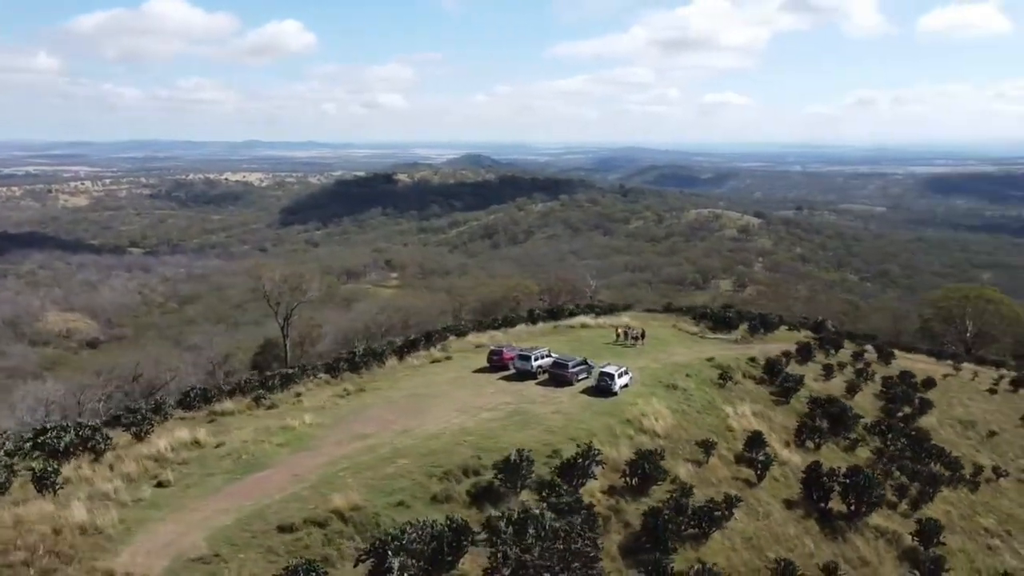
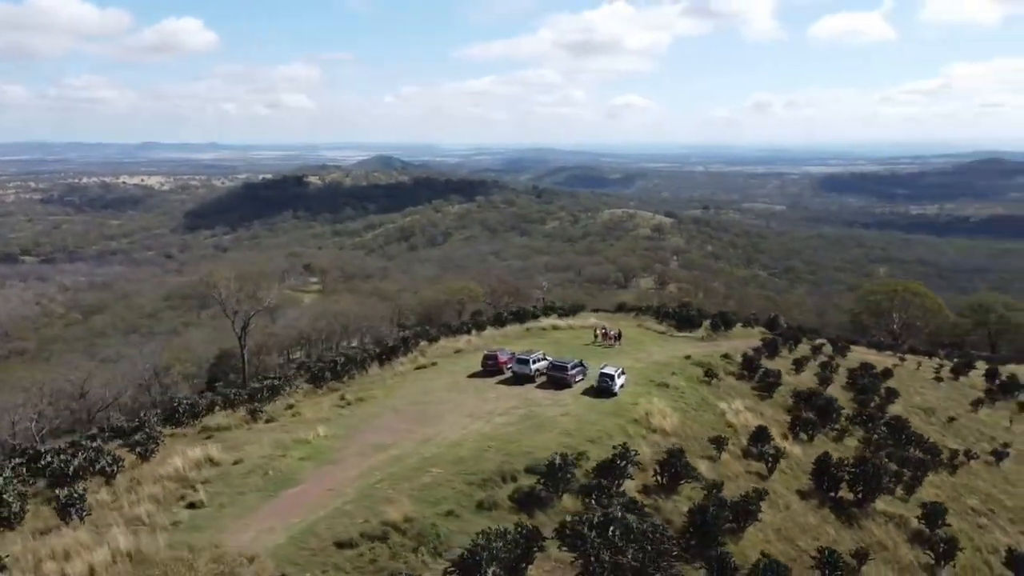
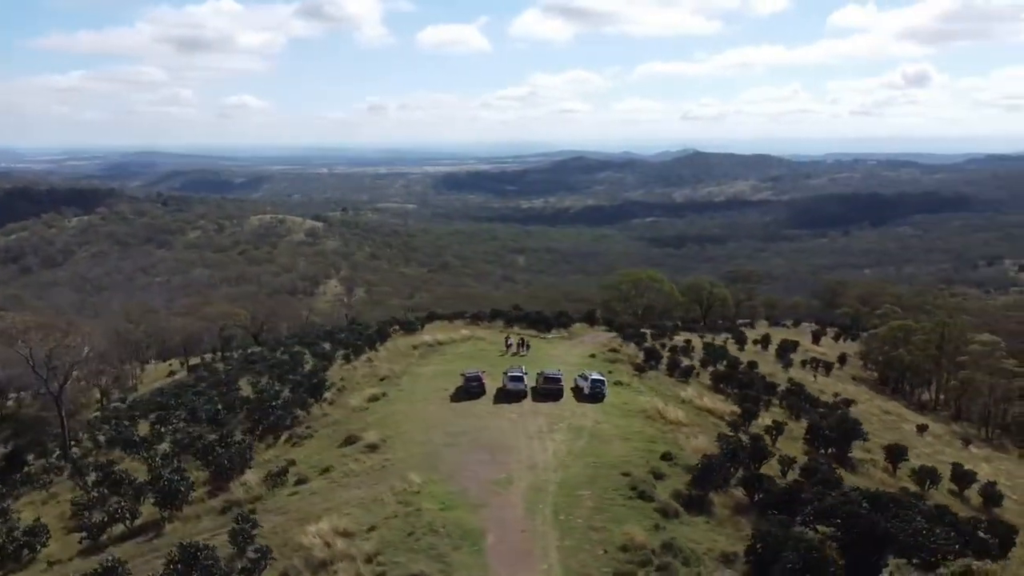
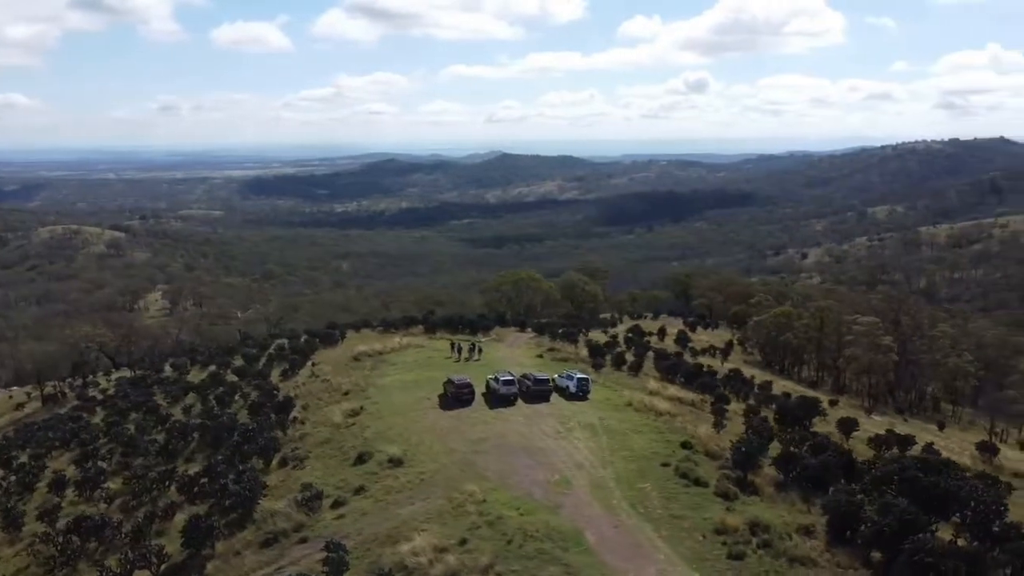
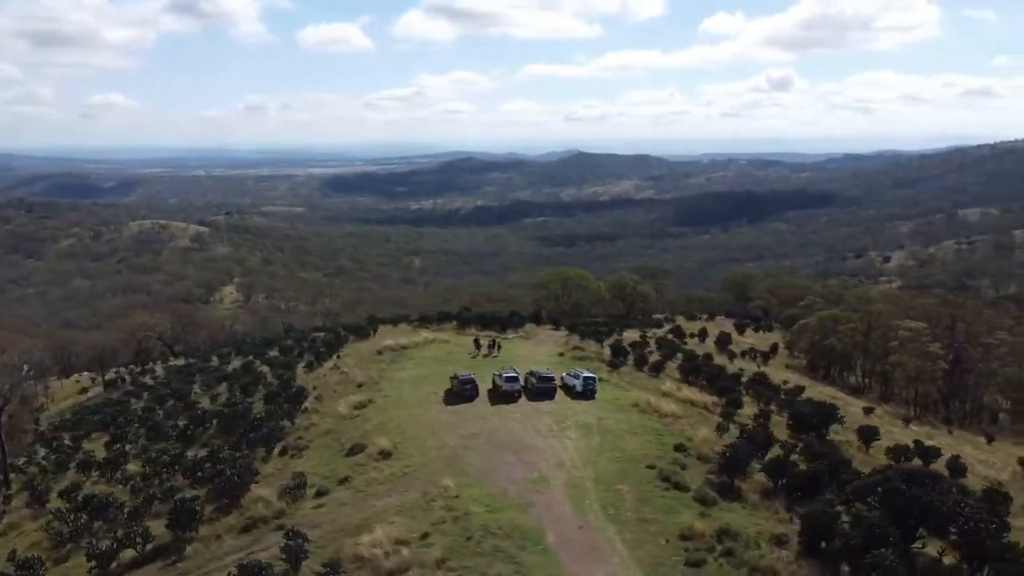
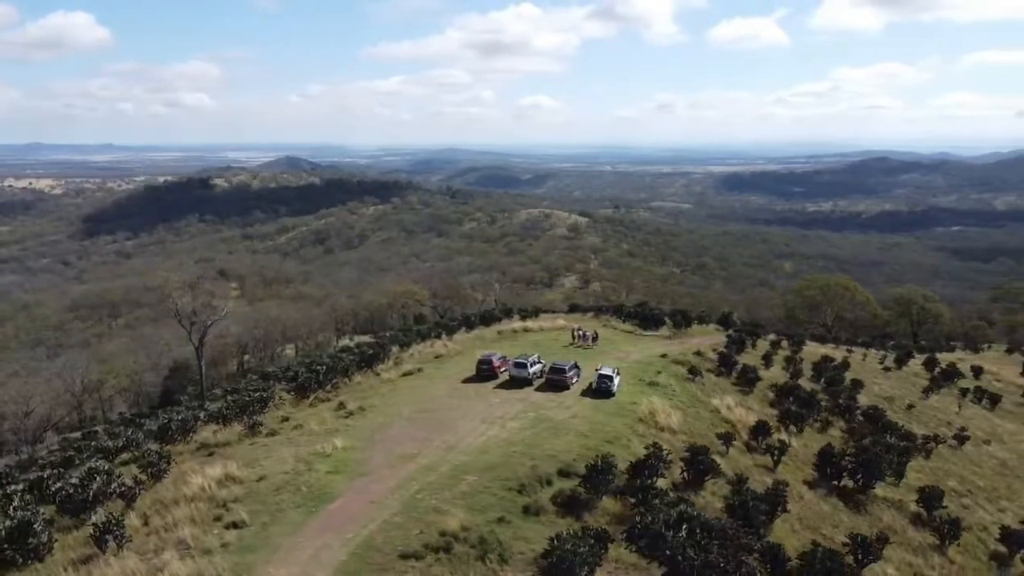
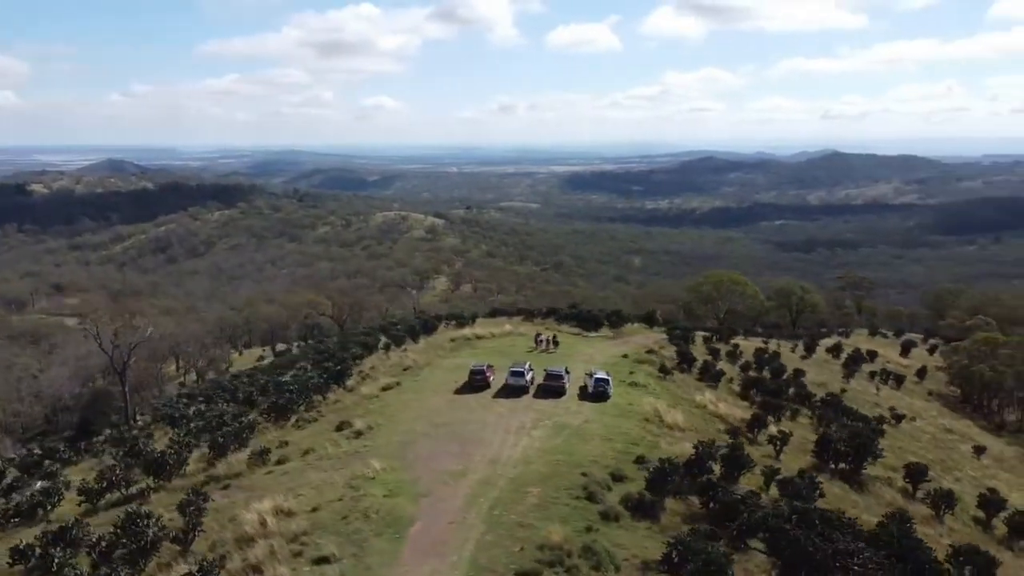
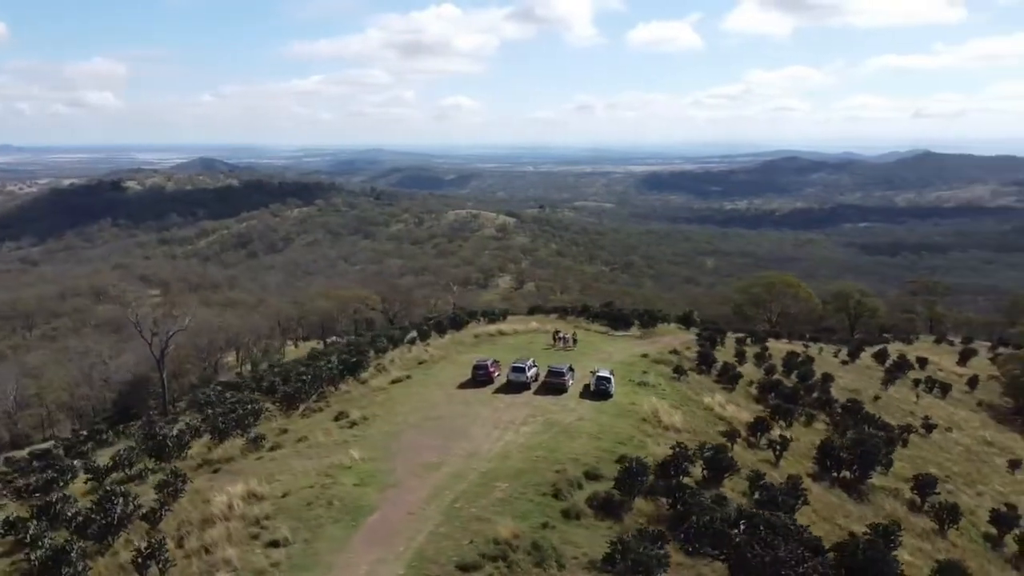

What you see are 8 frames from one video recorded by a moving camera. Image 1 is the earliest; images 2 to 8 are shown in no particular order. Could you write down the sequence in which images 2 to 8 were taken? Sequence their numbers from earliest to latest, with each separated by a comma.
2, 6, 8, 7, 3, 5, 4
